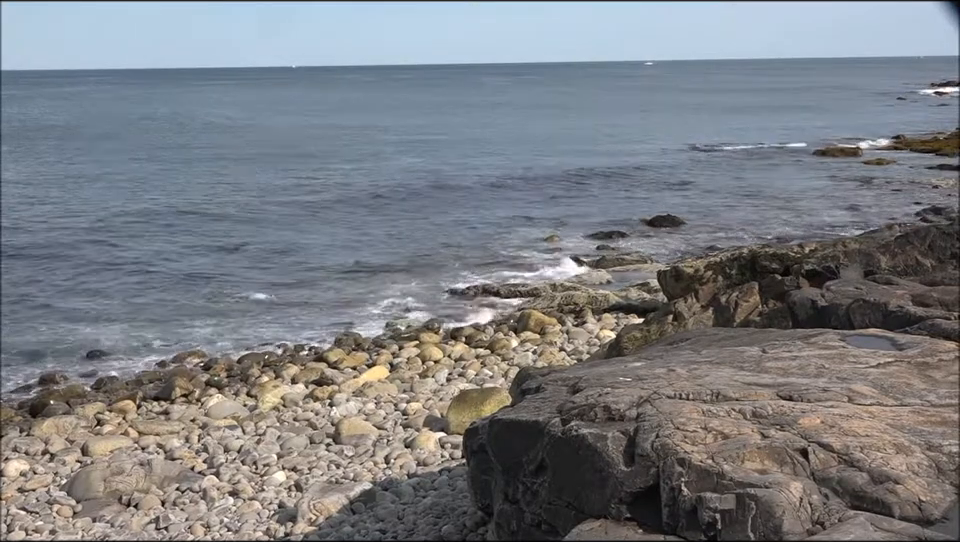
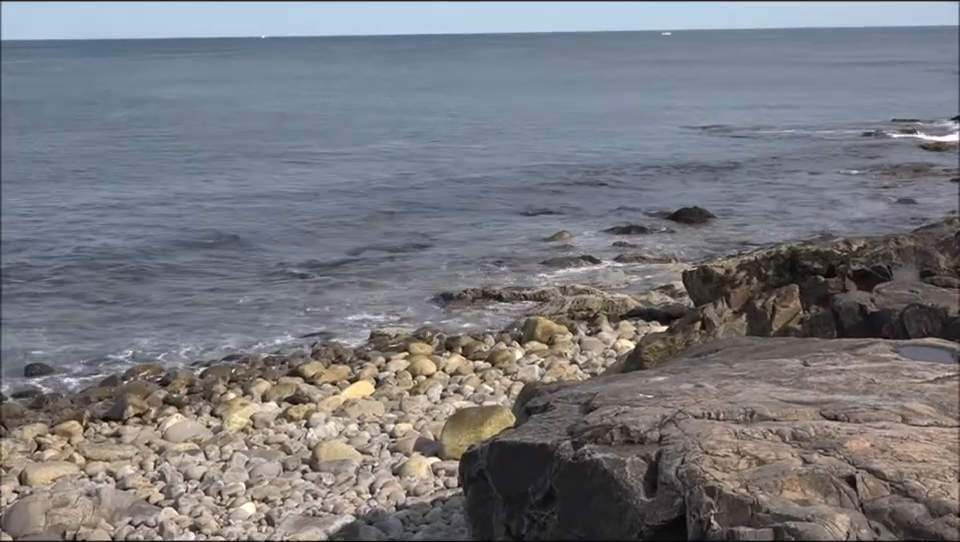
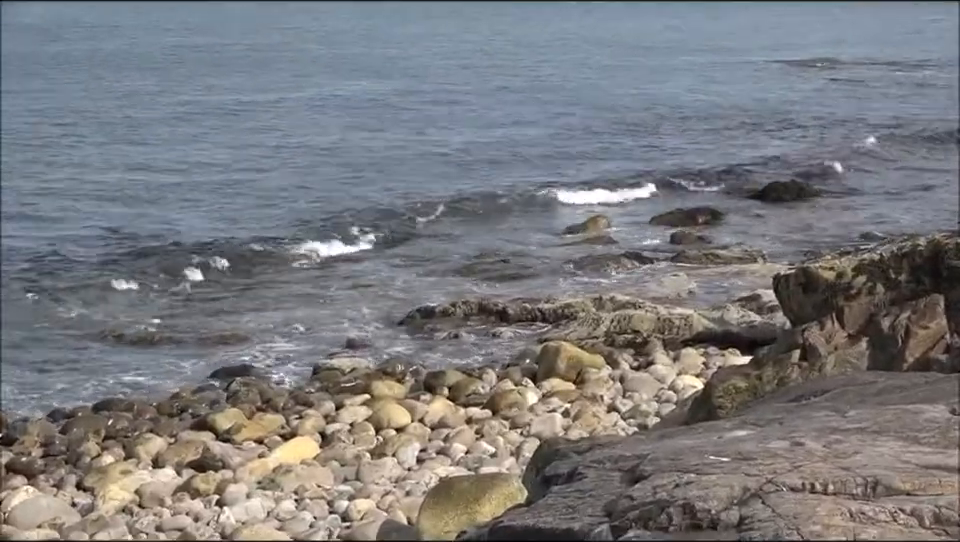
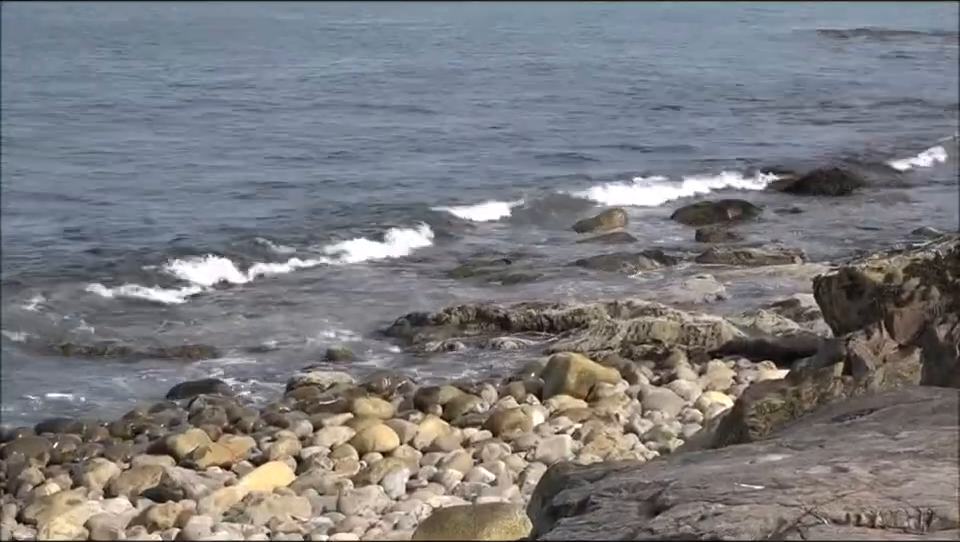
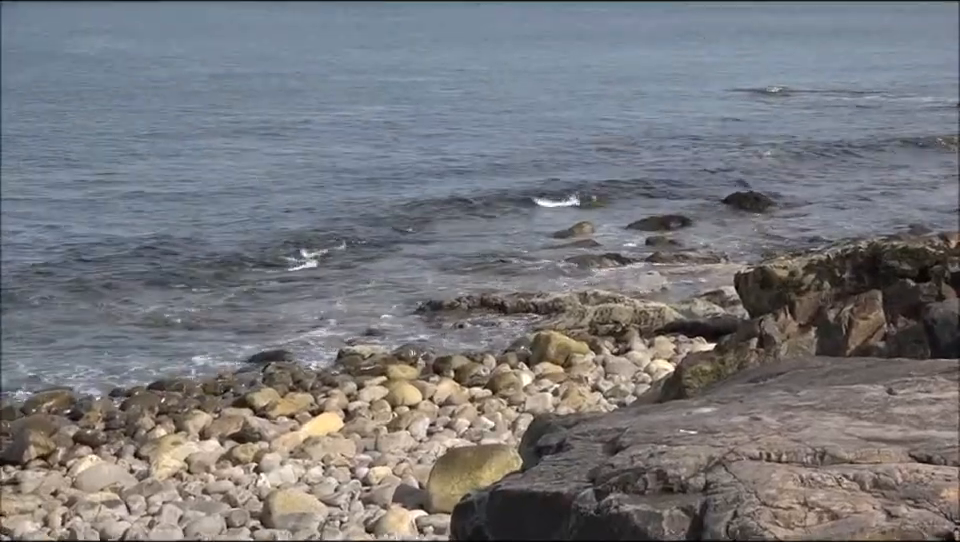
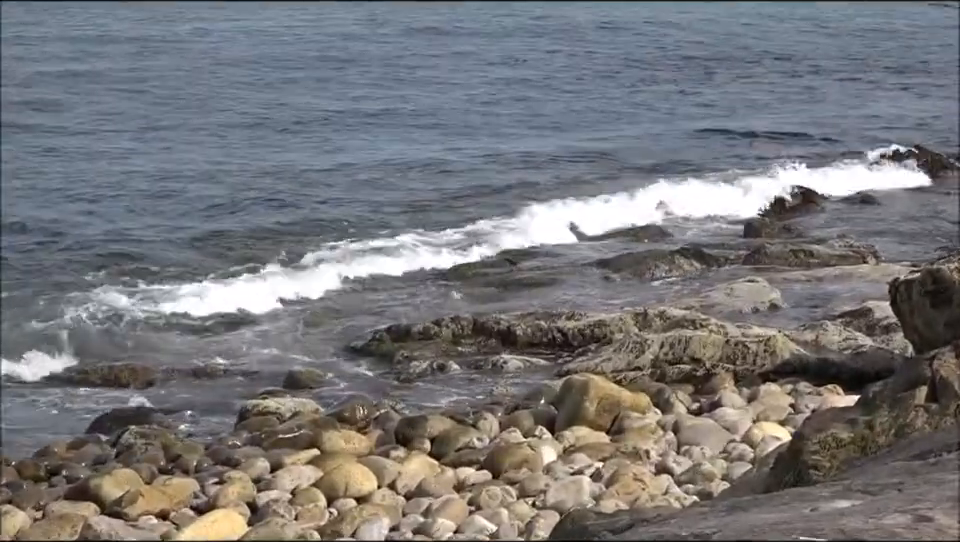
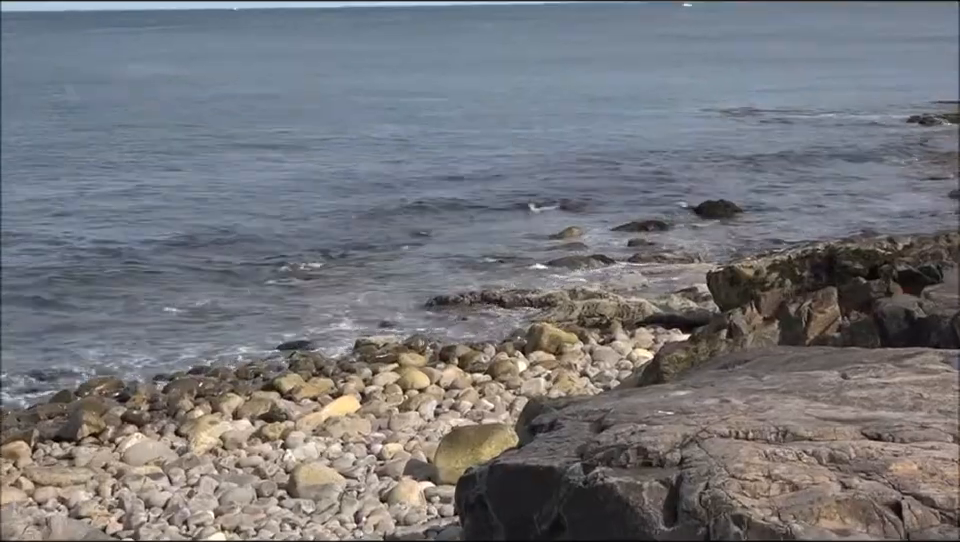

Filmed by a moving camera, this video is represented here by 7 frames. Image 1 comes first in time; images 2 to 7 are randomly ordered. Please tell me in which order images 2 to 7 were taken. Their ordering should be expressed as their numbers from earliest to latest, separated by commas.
2, 7, 5, 3, 4, 6
